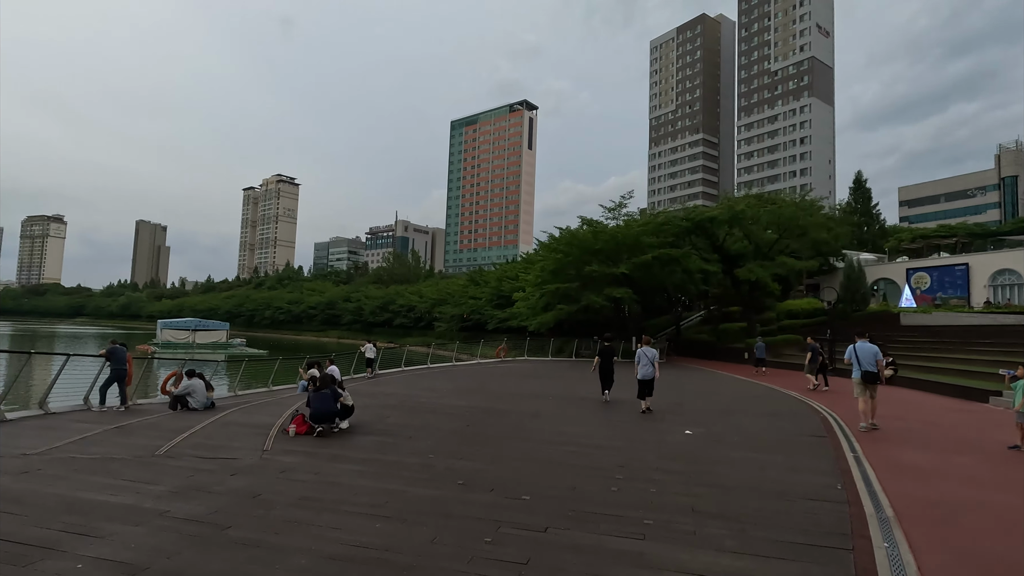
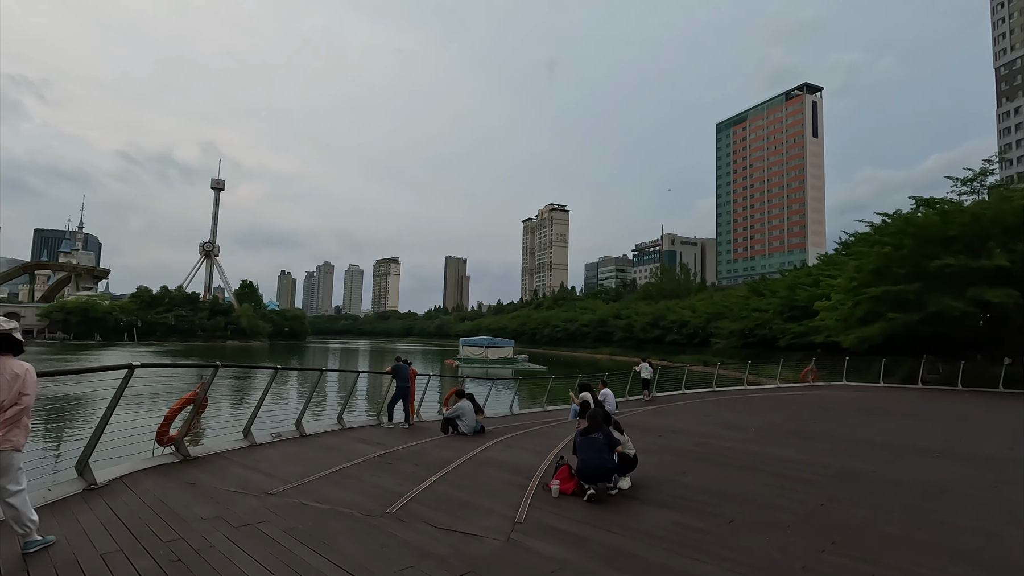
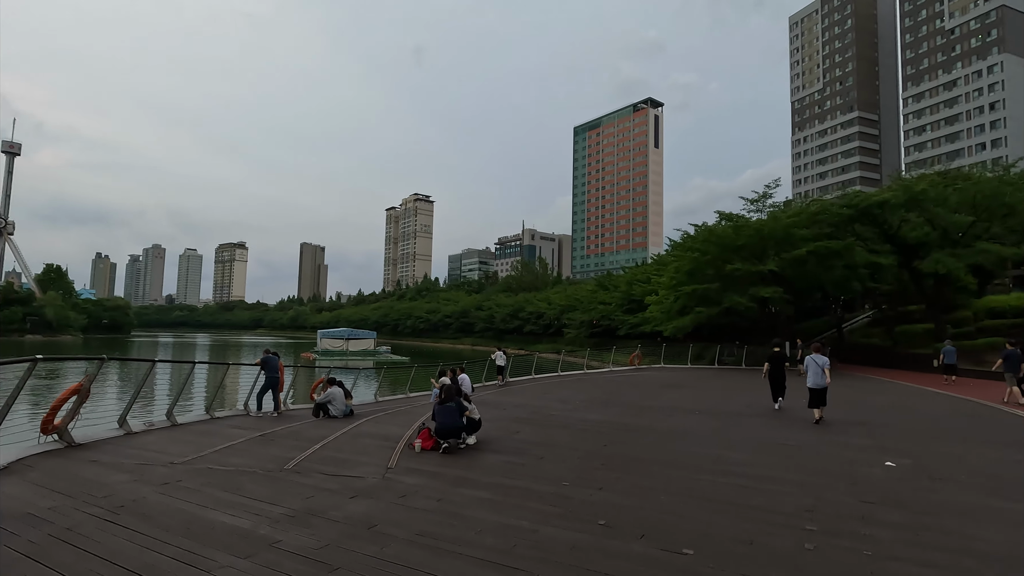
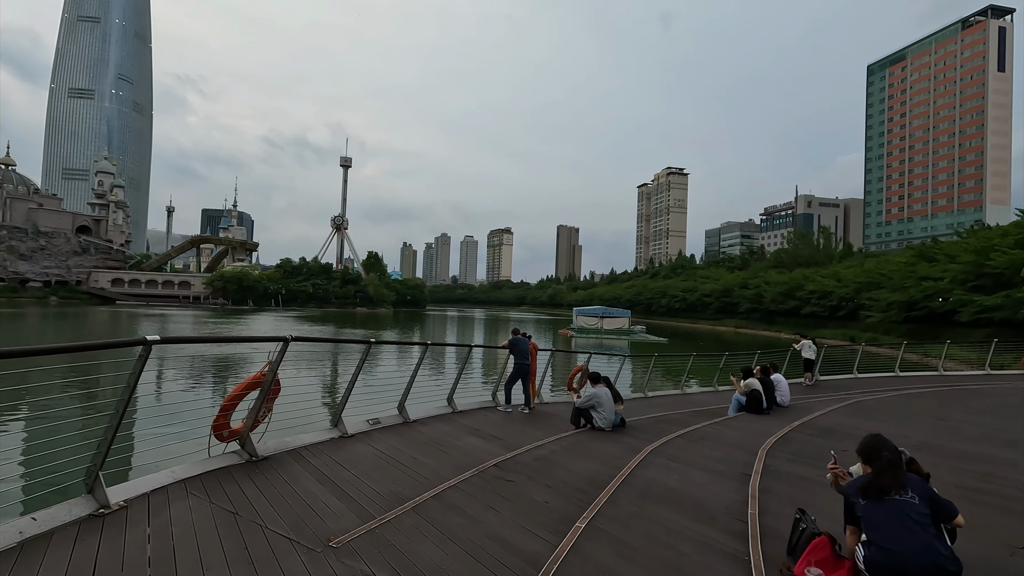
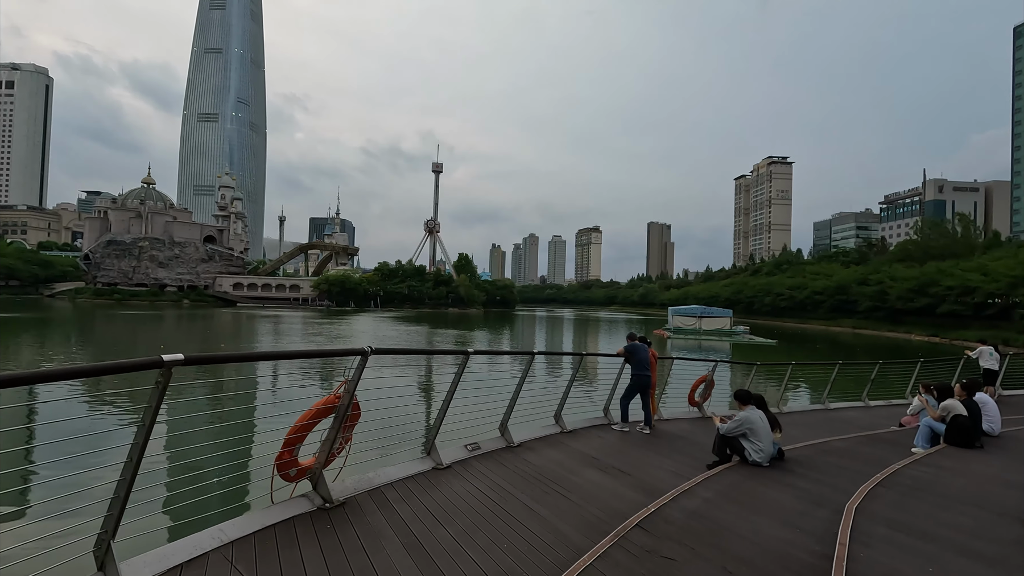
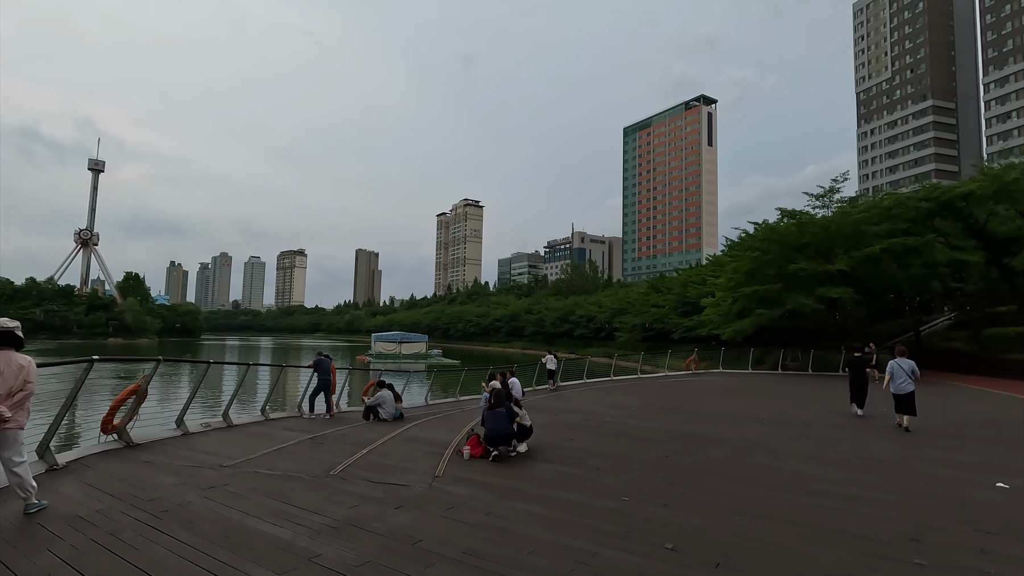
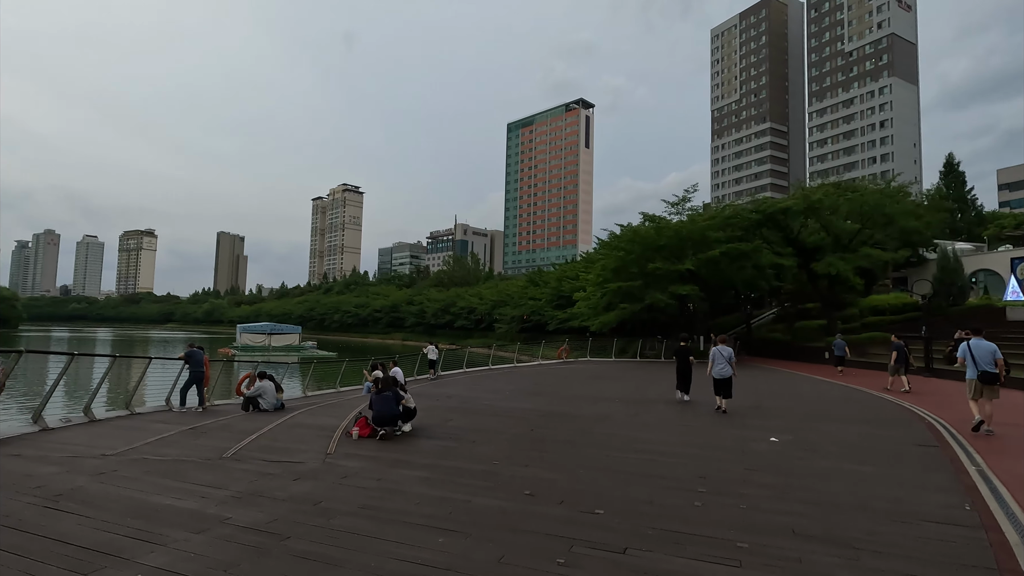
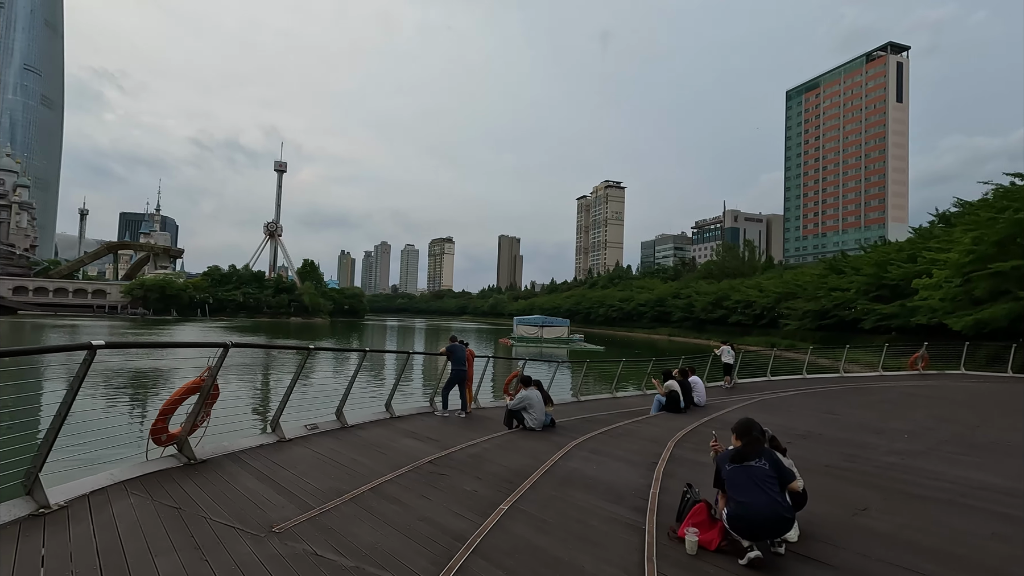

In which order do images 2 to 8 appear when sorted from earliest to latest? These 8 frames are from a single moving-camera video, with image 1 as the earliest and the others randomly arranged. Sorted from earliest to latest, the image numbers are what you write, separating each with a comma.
7, 3, 6, 2, 8, 4, 5
